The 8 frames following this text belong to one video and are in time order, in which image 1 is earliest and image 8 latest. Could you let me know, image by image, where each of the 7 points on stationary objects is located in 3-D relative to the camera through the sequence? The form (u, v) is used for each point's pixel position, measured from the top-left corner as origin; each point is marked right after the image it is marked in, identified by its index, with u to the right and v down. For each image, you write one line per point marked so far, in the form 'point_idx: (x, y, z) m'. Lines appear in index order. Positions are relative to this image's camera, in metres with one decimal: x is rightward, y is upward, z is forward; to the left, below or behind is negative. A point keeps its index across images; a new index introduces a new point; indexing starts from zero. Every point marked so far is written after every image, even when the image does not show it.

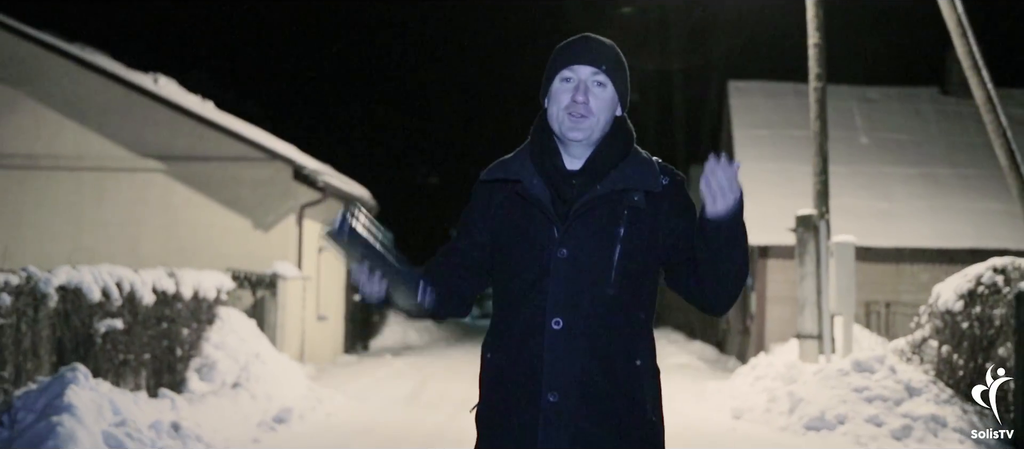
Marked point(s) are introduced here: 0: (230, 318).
0: (-2.8, -0.9, +10.2) m
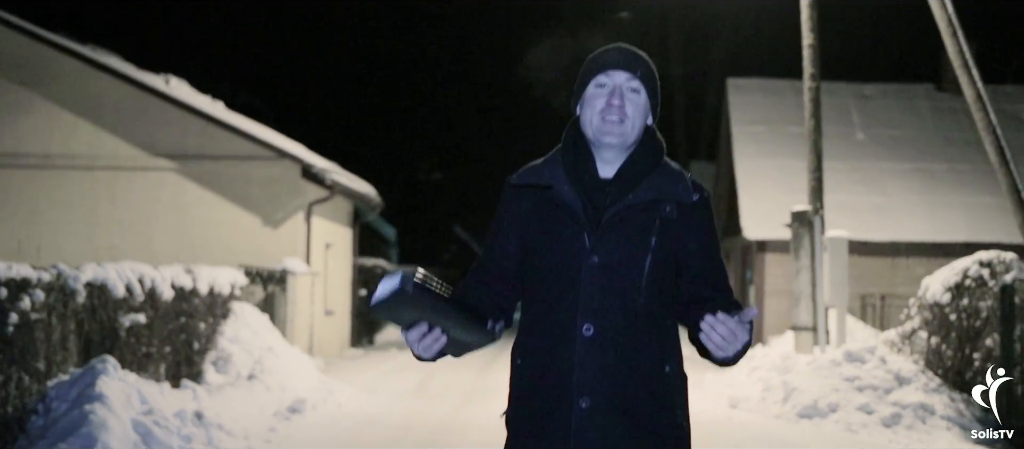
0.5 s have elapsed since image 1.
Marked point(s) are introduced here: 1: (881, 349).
0: (-2.8, -0.9, +10.6) m
1: (+3.8, -1.3, +10.7) m
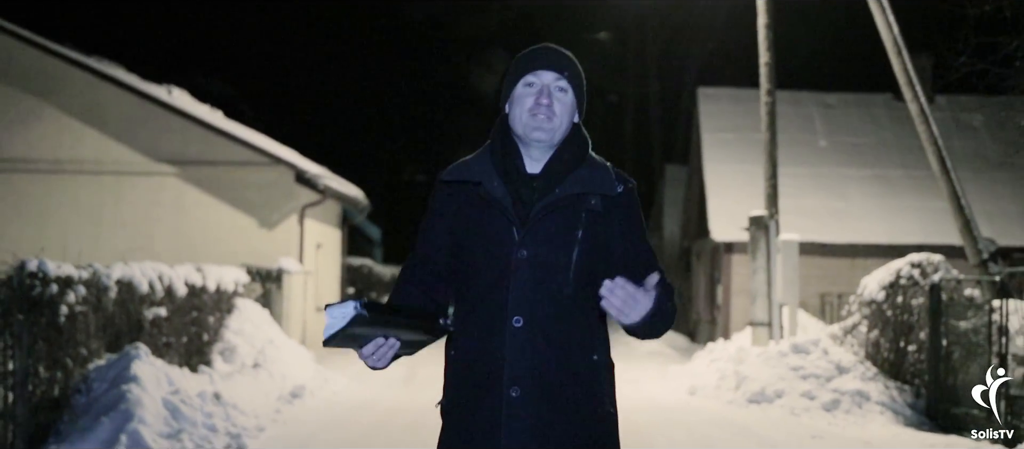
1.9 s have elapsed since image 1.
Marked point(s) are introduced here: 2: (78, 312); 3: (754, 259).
0: (-3.0, -1.0, +11.6) m
1: (+3.6, -1.3, +11.9) m
2: (-3.3, -0.7, +7.7) m
3: (+3.2, -0.4, +13.2) m
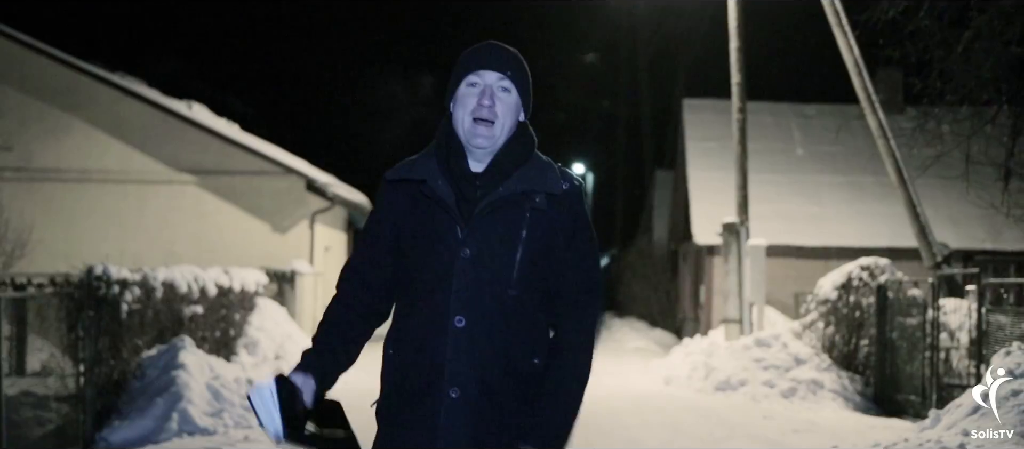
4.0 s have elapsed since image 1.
0: (-3.1, -1.0, +12.9) m
1: (+3.5, -1.4, +13.2) m
2: (-3.3, -0.7, +9.0) m
3: (+3.1, -0.5, +14.6) m
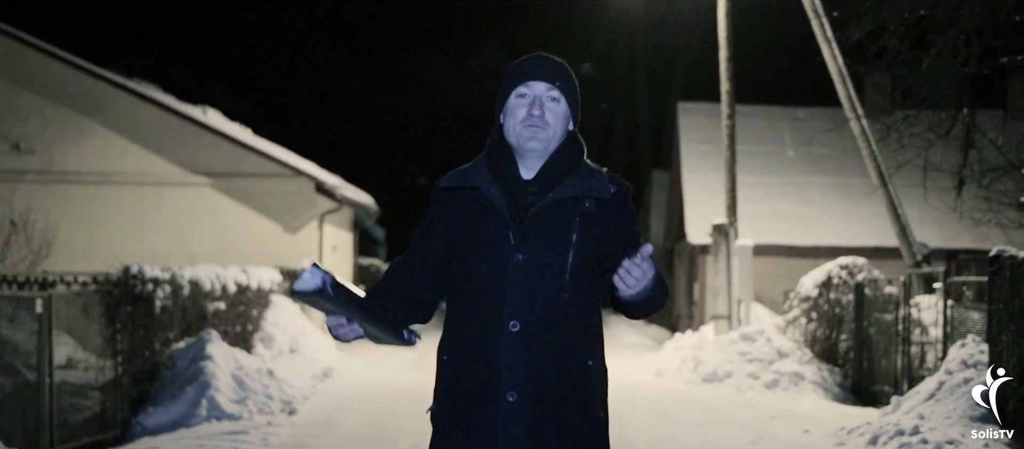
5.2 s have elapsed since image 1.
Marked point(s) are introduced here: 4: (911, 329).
0: (-3.1, -1.1, +13.7) m
1: (+3.5, -1.4, +14.0) m
2: (-3.3, -0.8, +9.8) m
3: (+3.1, -0.5, +15.3) m
4: (+4.5, -1.2, +11.5) m
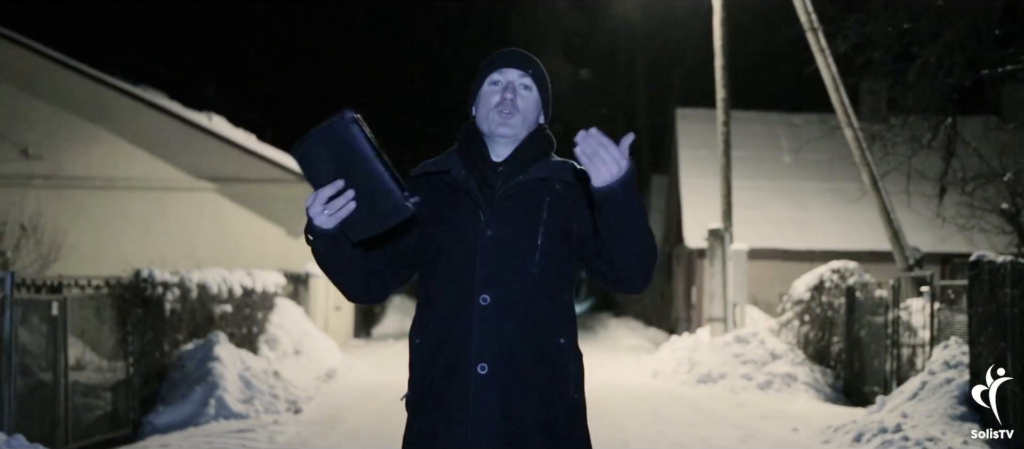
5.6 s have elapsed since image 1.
0: (-3.1, -1.1, +14.0) m
1: (+3.5, -1.5, +14.3) m
2: (-3.3, -0.8, +10.1) m
3: (+3.1, -0.6, +15.6) m
4: (+4.5, -1.2, +11.8) m
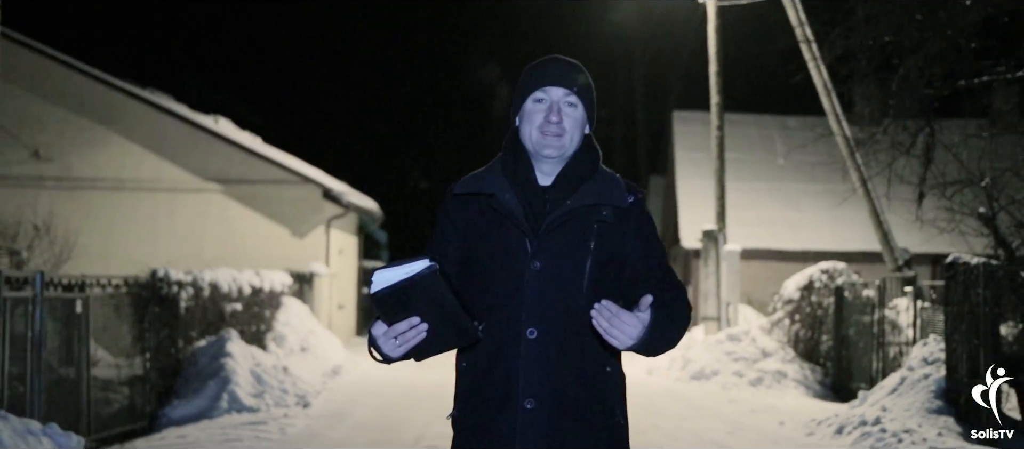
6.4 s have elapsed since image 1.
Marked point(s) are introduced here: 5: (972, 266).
0: (-3.1, -1.1, +14.4) m
1: (+3.5, -1.5, +14.7) m
2: (-3.4, -0.8, +10.6) m
3: (+3.1, -0.6, +16.1) m
4: (+4.5, -1.3, +12.2) m
5: (+3.7, -0.3, +8.2) m
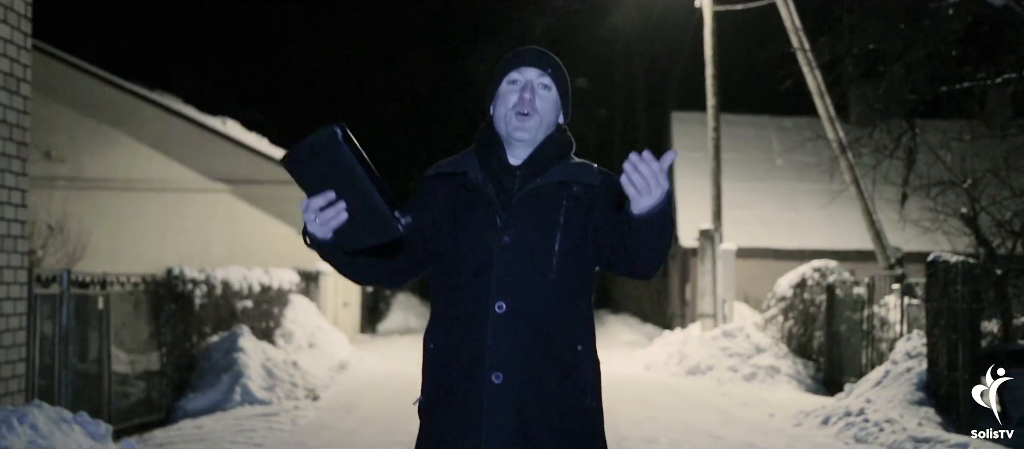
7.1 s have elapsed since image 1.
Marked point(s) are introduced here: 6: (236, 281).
0: (-3.1, -1.1, +14.8) m
1: (+3.5, -1.5, +15.1) m
2: (-3.3, -0.8, +11.0) m
3: (+3.1, -0.6, +16.5) m
4: (+4.5, -1.3, +12.6) m
5: (+3.7, -0.3, +8.6) m
6: (-3.2, -0.7, +11.9) m
